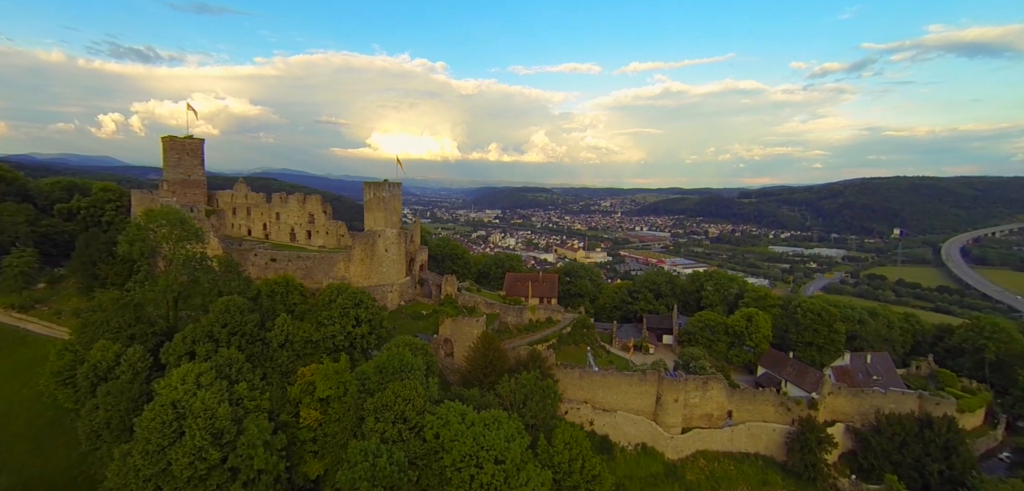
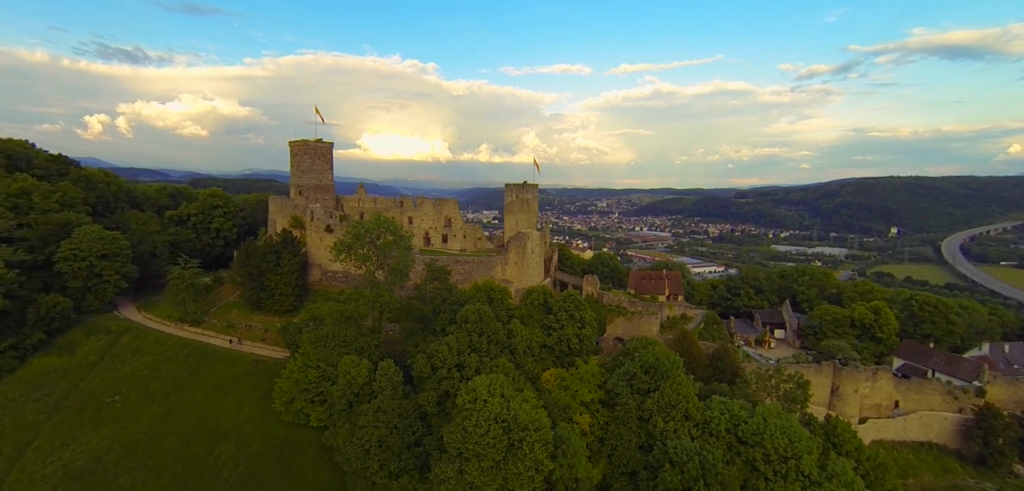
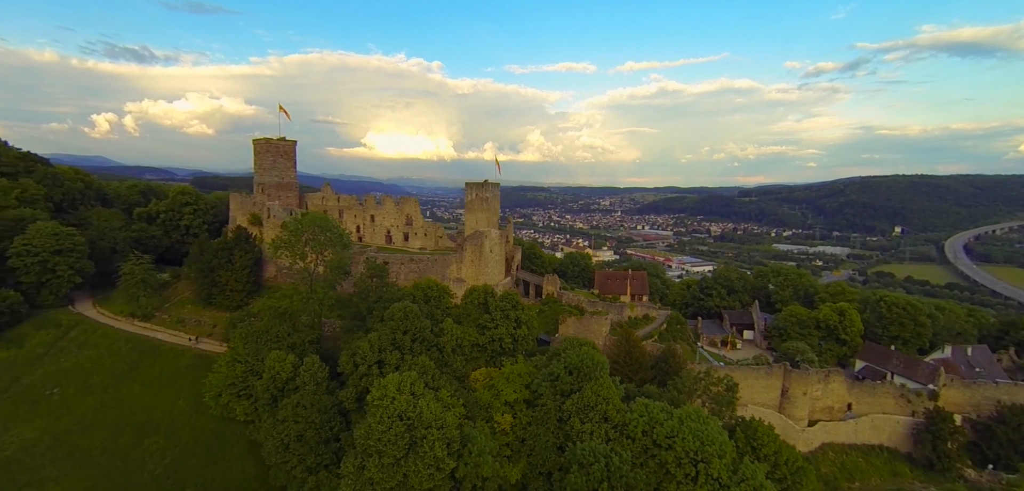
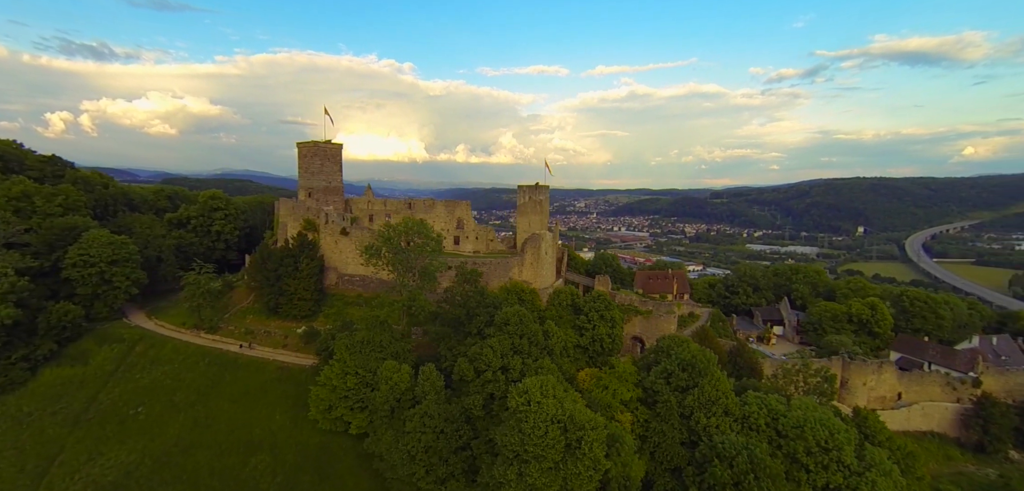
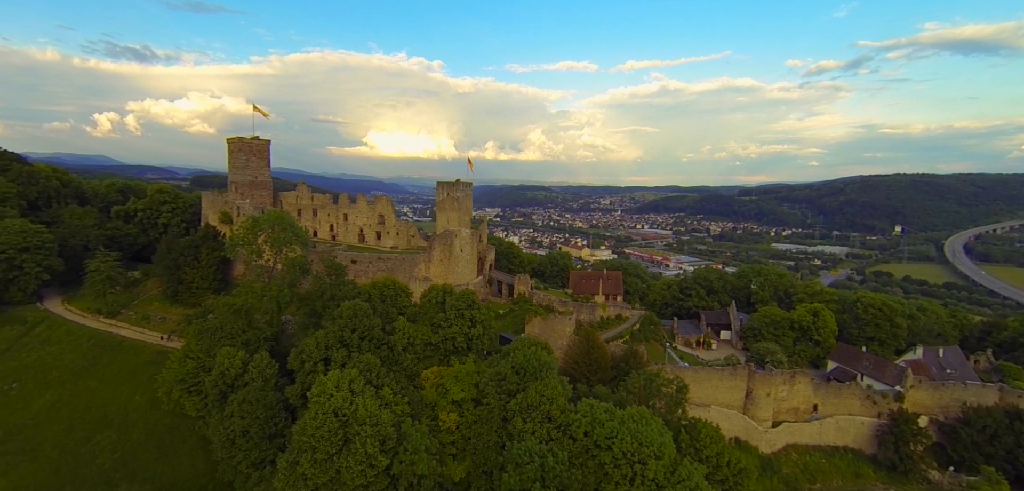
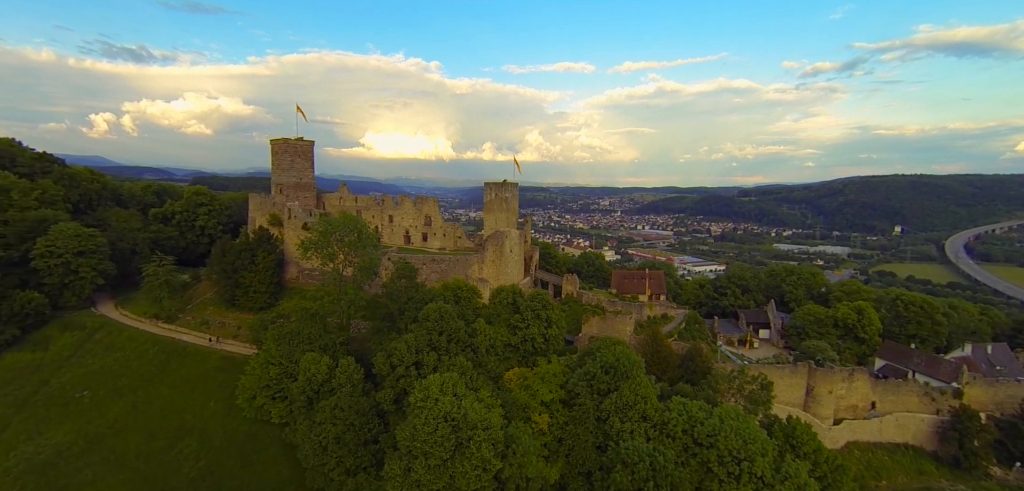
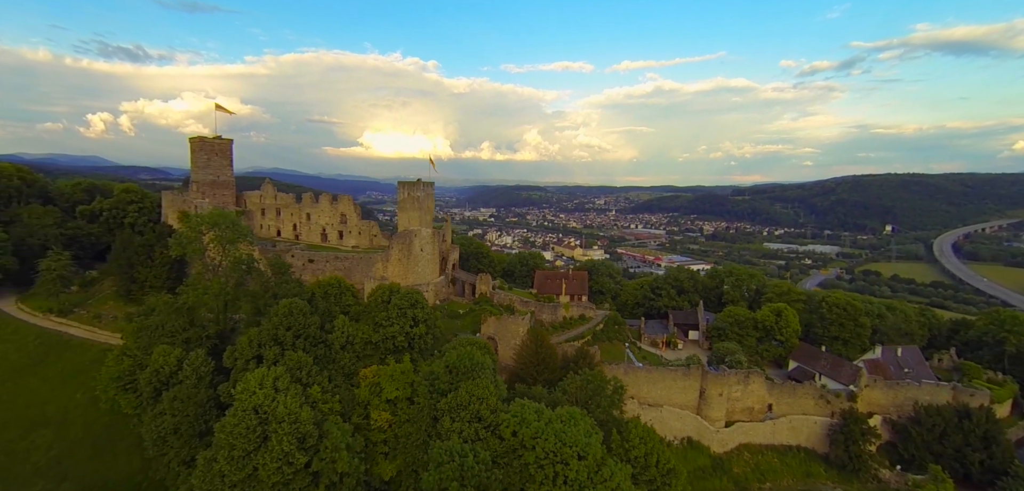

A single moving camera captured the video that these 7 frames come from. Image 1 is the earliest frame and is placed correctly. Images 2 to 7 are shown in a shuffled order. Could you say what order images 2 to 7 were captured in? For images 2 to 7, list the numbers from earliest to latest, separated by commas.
7, 5, 3, 6, 2, 4
